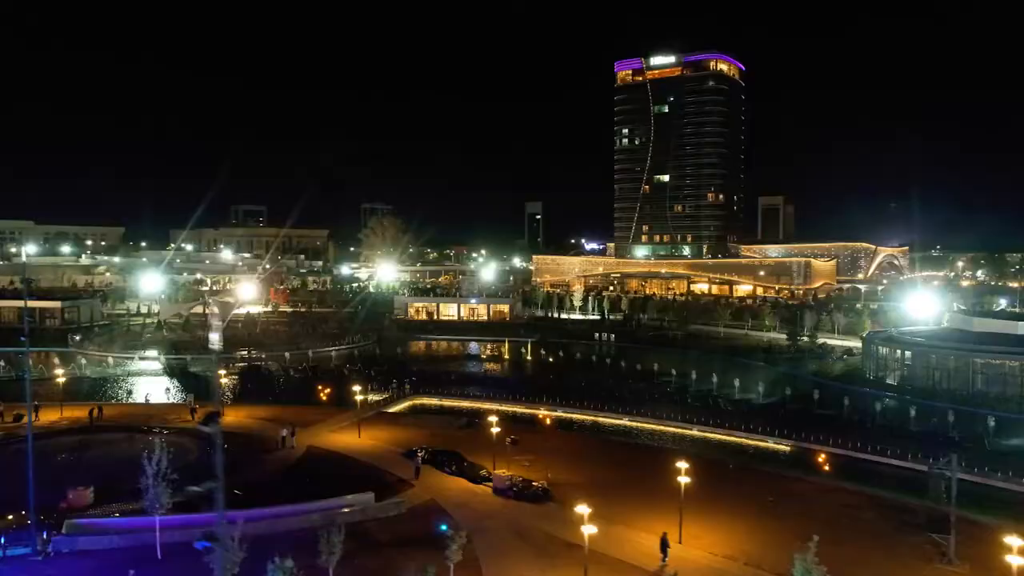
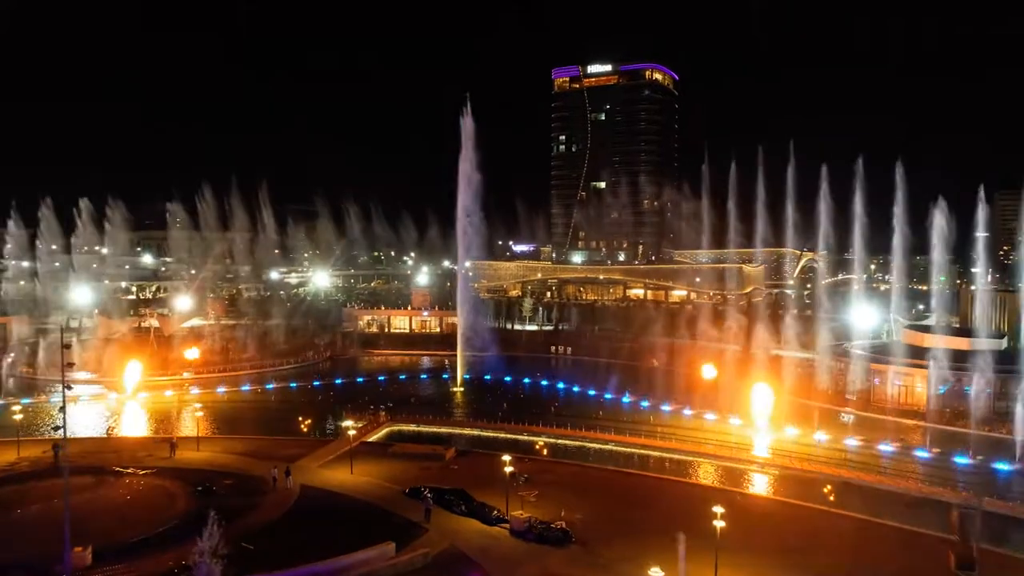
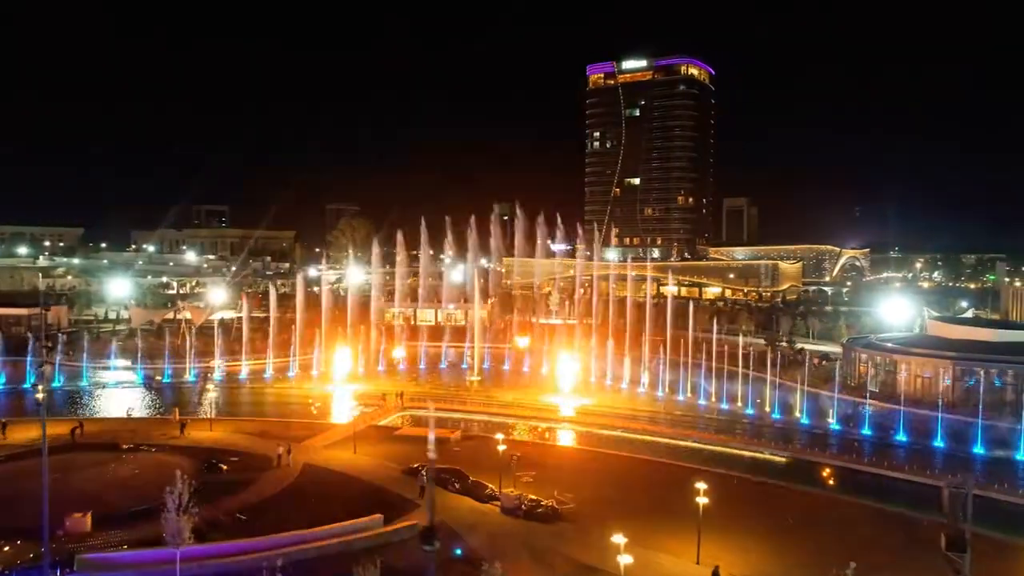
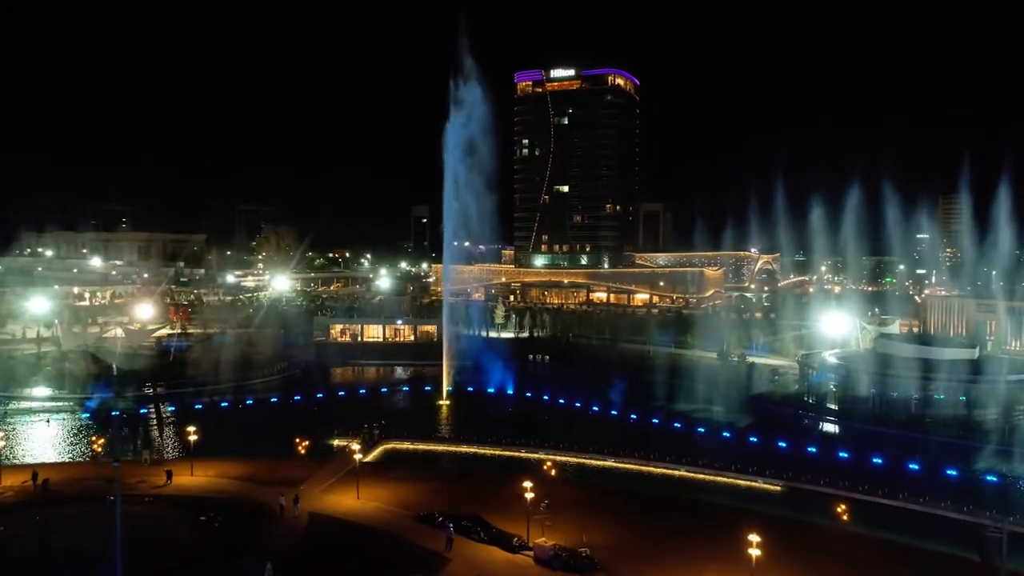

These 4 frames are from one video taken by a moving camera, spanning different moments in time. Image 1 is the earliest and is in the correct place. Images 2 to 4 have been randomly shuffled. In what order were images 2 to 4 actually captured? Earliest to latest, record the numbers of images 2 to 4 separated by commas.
3, 2, 4
